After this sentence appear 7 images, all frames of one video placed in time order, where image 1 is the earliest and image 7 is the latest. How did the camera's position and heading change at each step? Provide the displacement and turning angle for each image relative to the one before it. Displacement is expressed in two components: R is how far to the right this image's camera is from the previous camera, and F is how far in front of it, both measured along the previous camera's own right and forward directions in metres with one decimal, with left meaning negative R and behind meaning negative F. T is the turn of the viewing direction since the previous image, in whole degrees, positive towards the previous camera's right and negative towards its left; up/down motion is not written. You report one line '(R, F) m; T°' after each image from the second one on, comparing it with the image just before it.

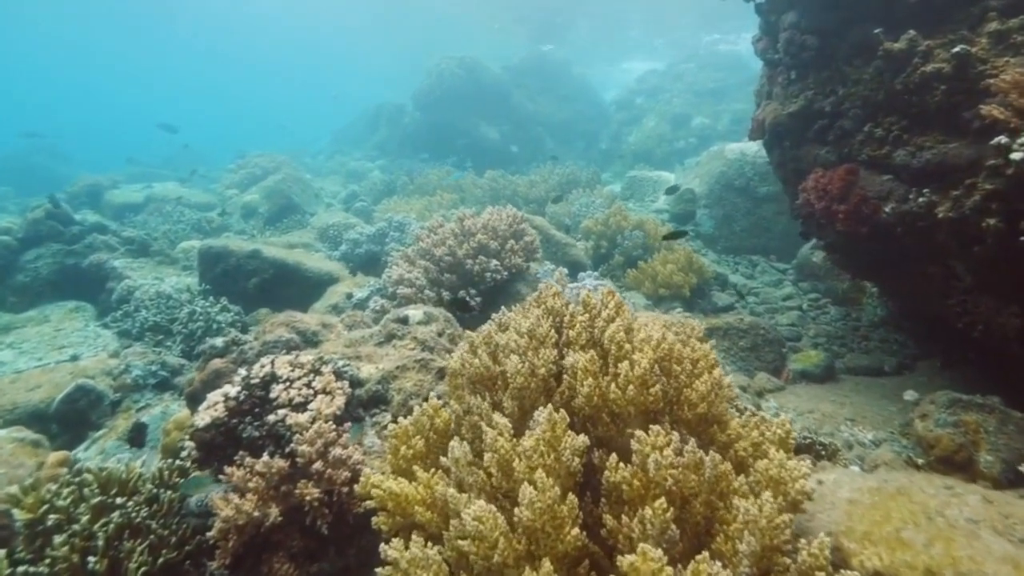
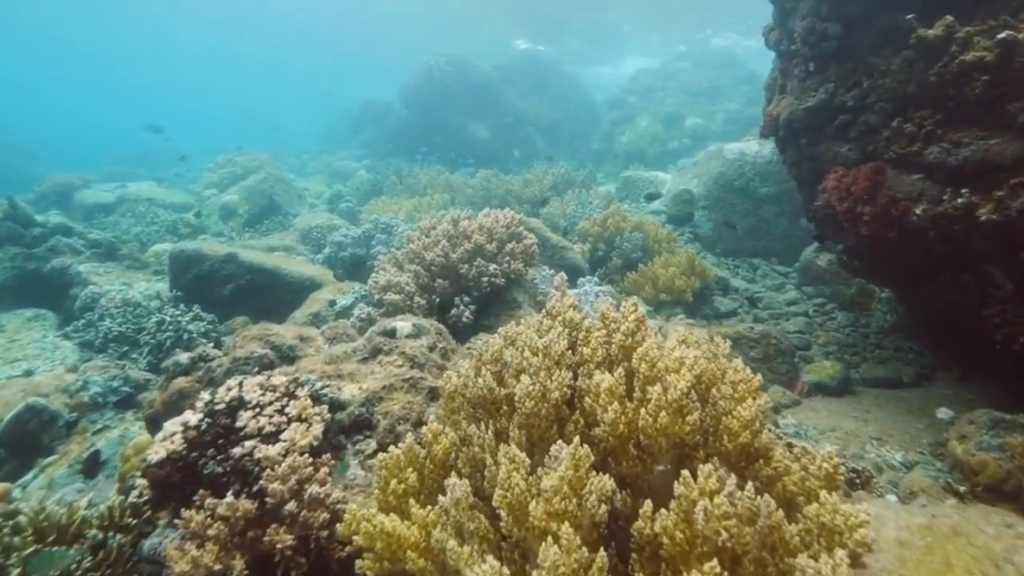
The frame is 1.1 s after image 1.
(-0.1, +0.5) m; +1°
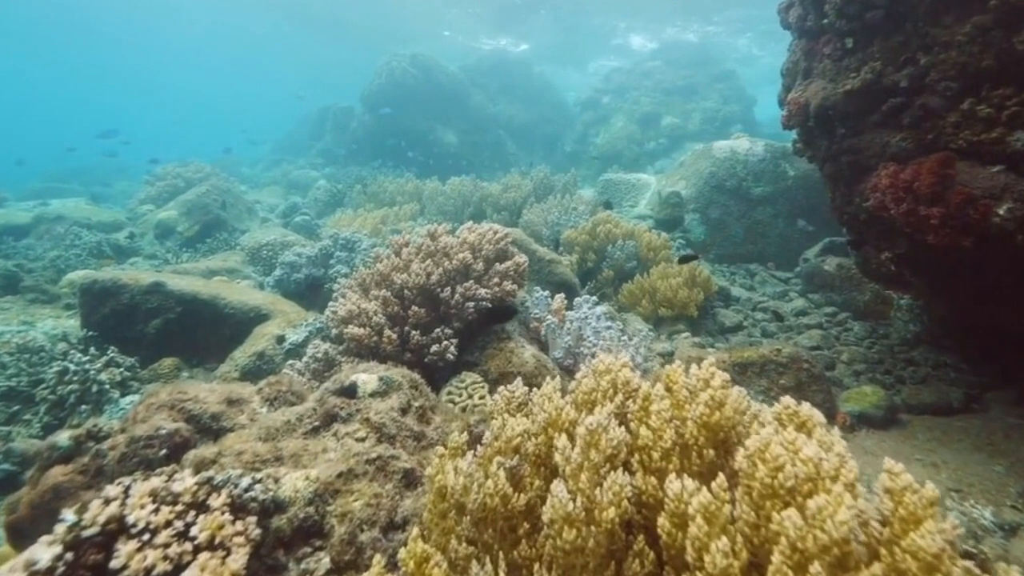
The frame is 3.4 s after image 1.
(-0.2, +1.1) m; +3°
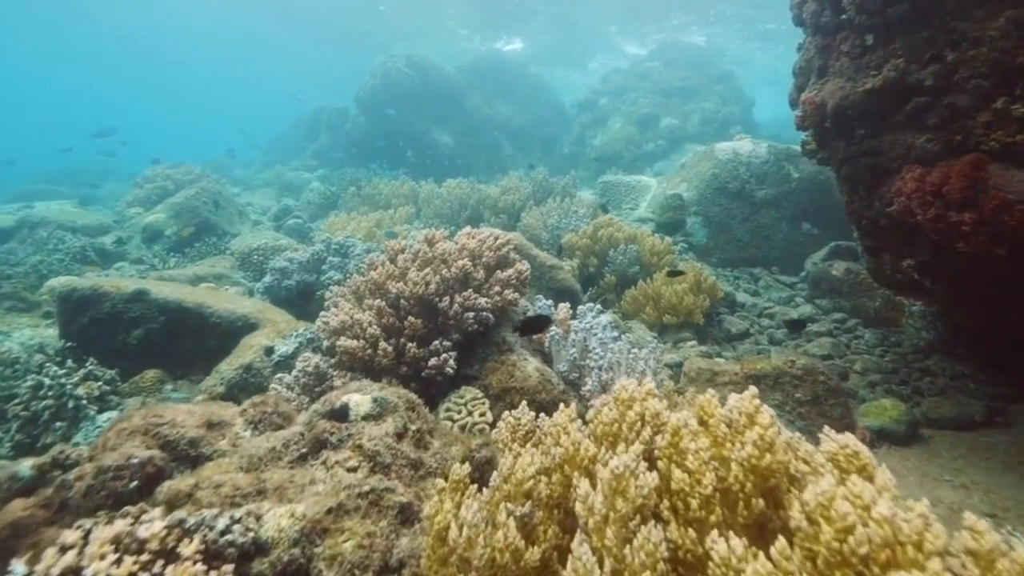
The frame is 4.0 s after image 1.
(-0.1, +0.3) m; 0°
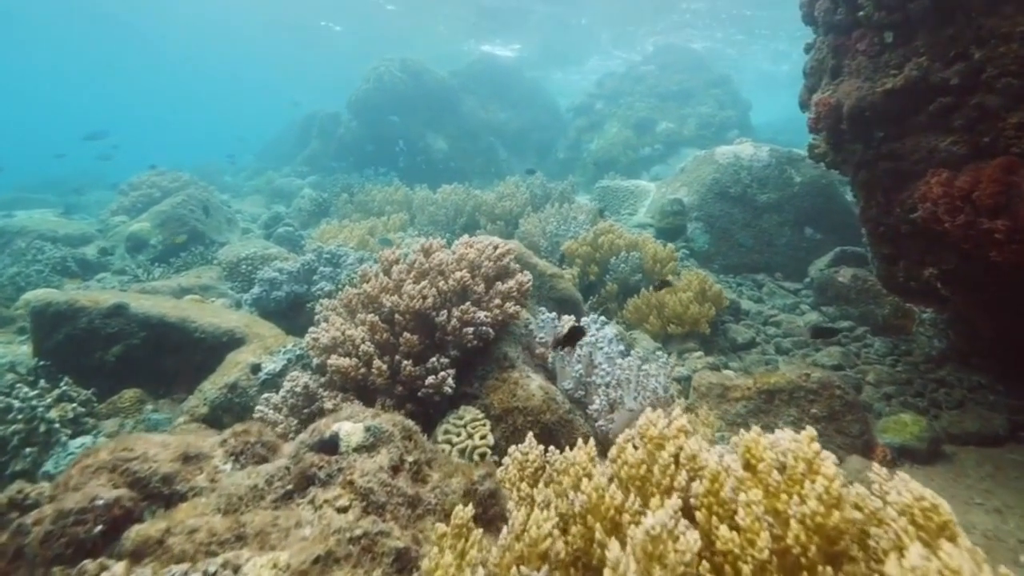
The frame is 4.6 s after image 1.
(-0.1, +0.3) m; +1°
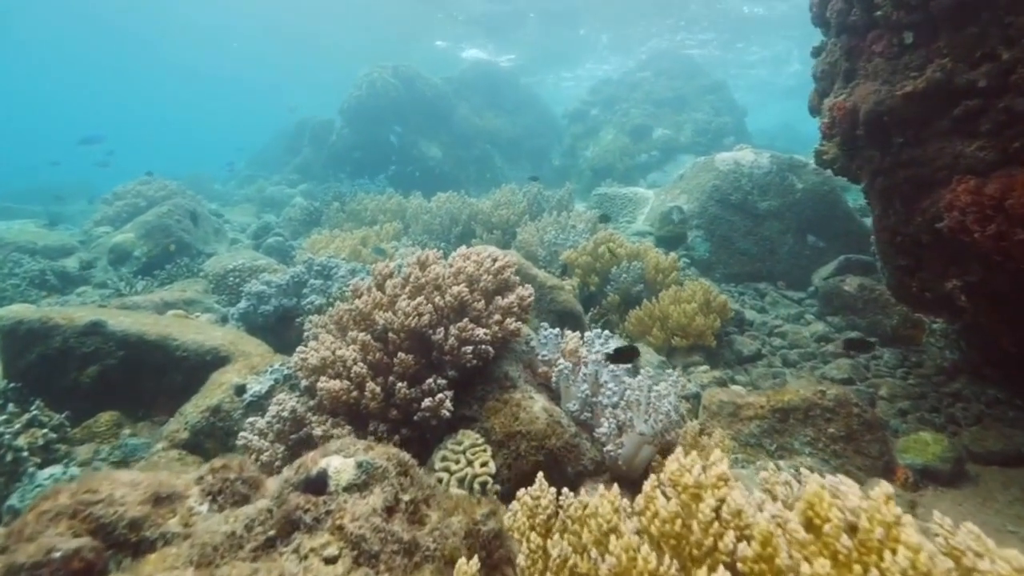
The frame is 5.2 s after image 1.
(-0.1, +0.3) m; +1°
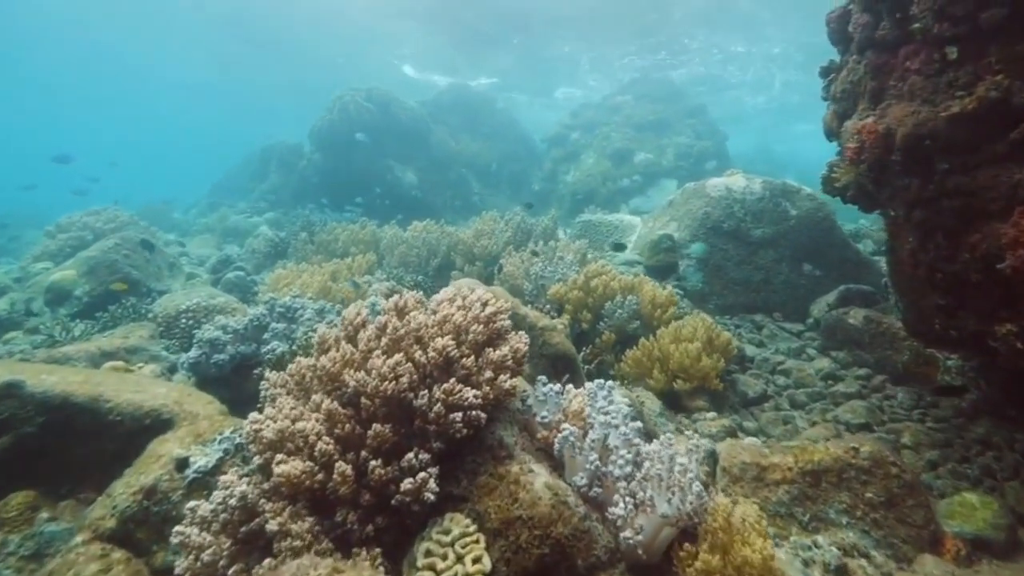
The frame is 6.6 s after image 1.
(-0.1, +0.7) m; +2°
